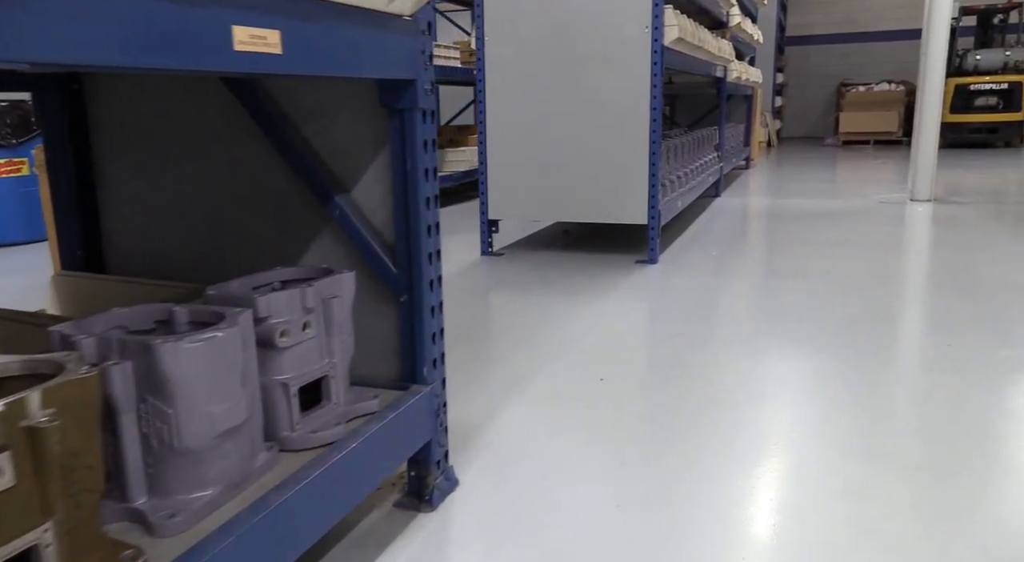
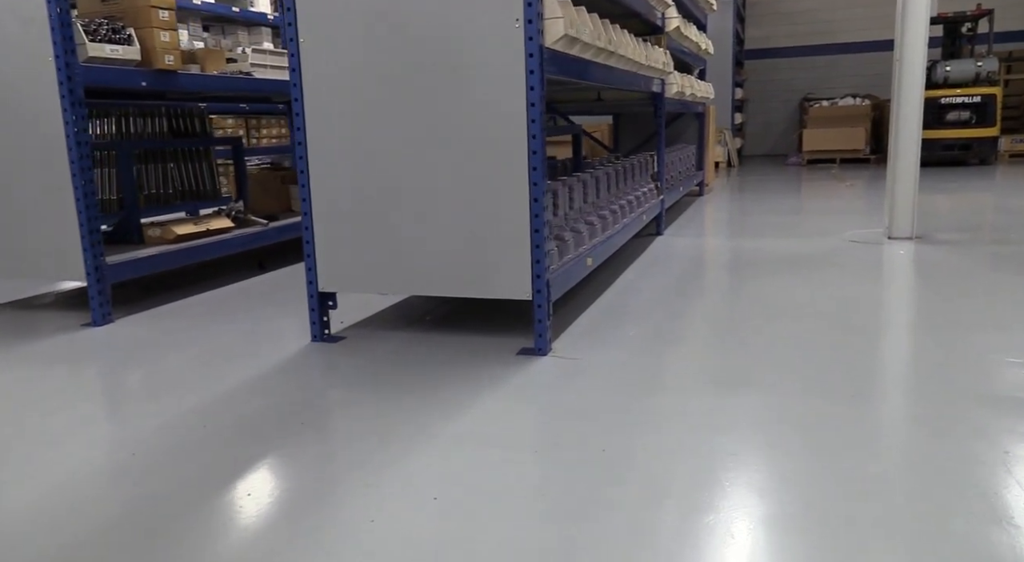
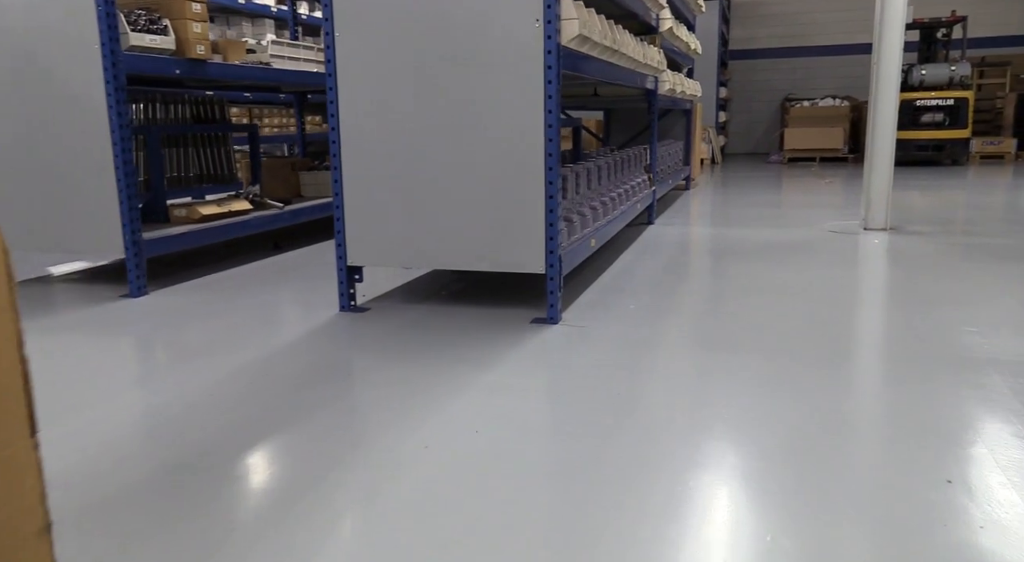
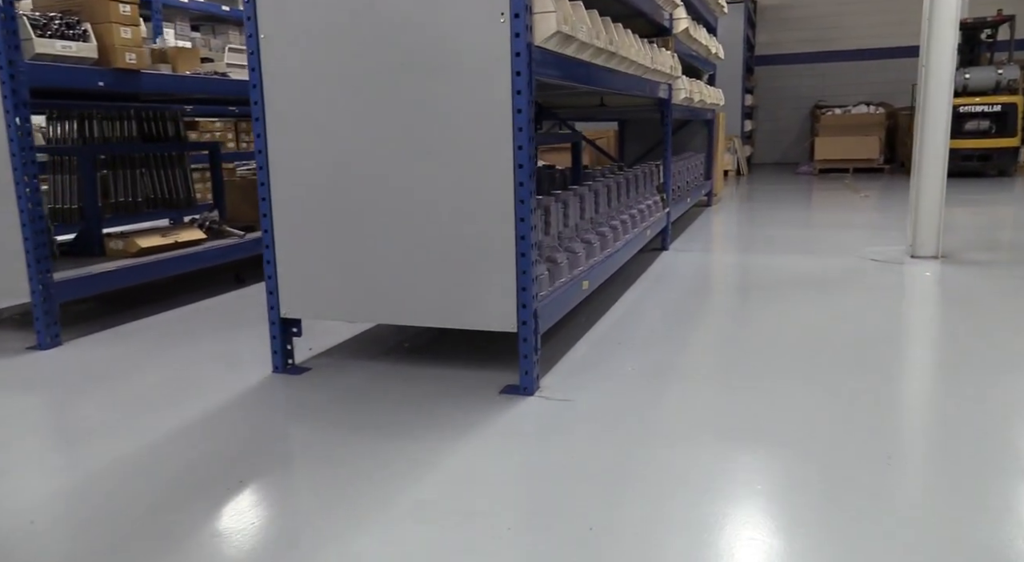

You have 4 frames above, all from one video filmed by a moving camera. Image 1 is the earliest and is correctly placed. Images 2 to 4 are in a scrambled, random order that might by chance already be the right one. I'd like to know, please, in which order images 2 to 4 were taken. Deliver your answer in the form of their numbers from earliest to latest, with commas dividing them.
3, 2, 4
